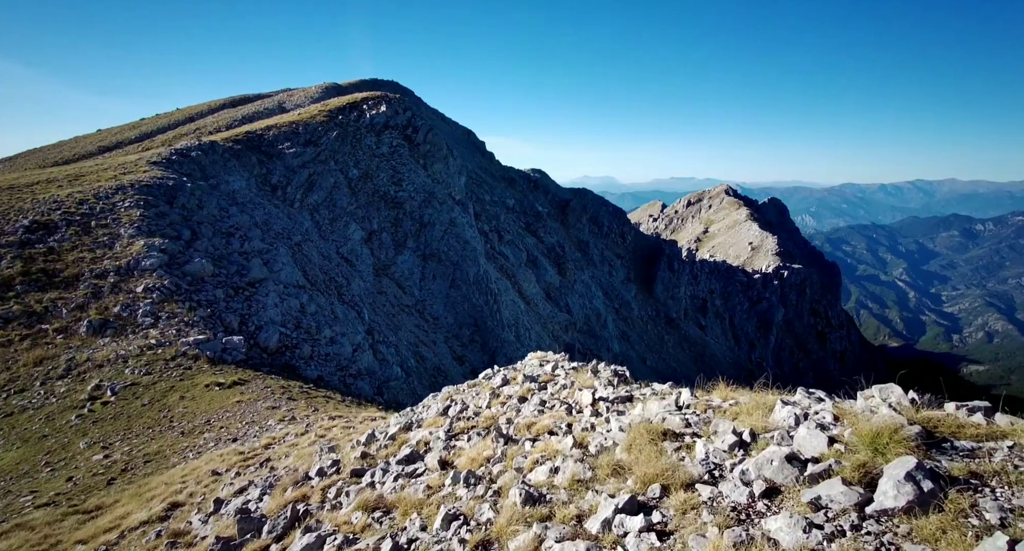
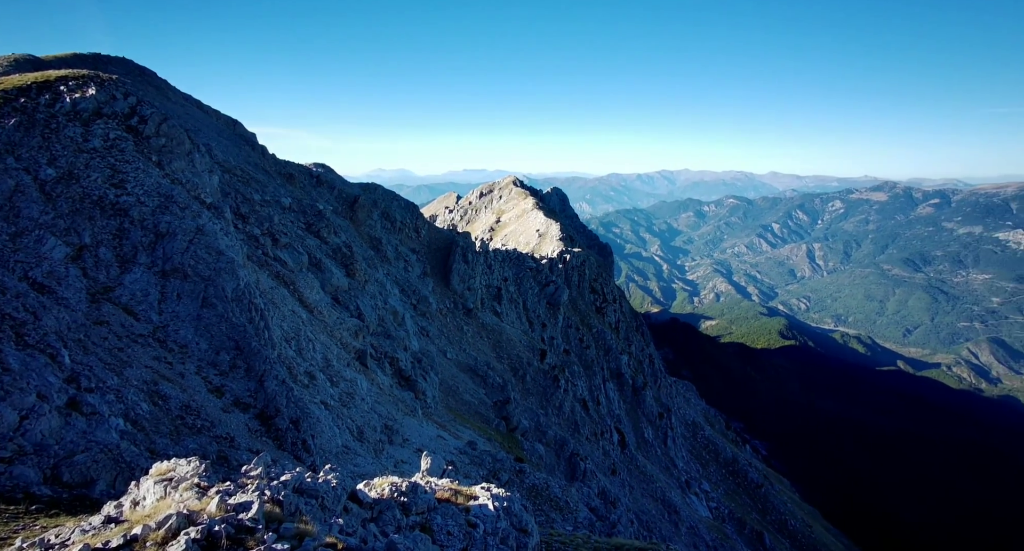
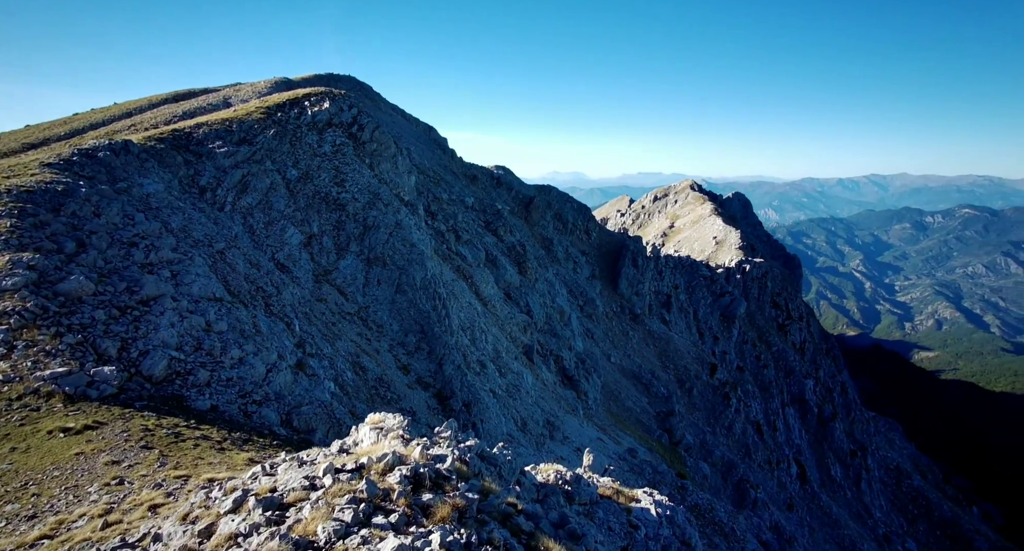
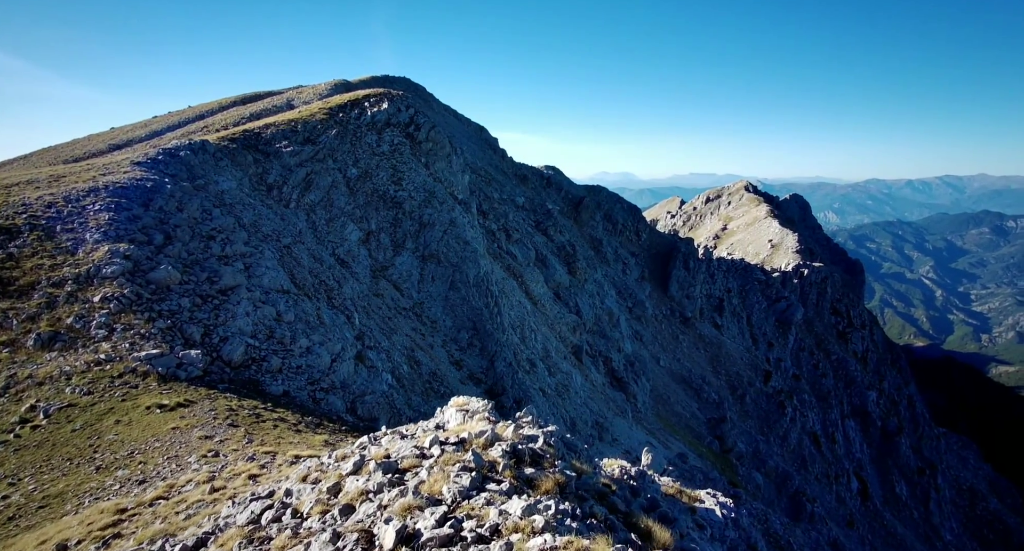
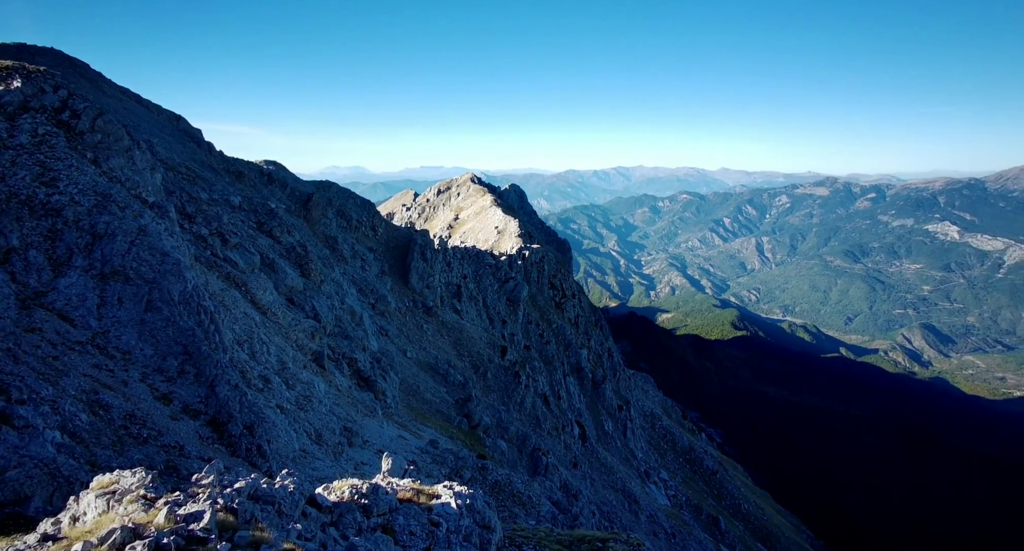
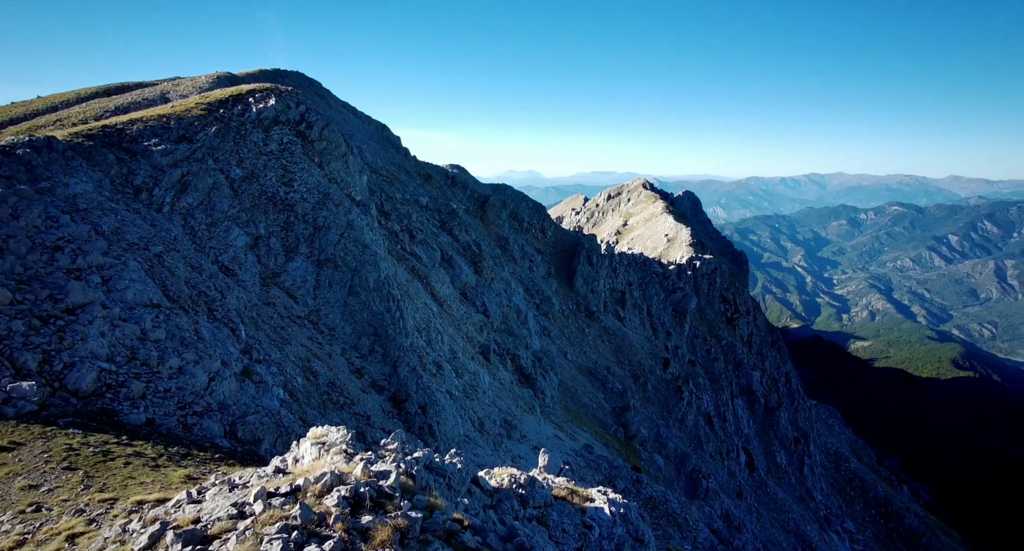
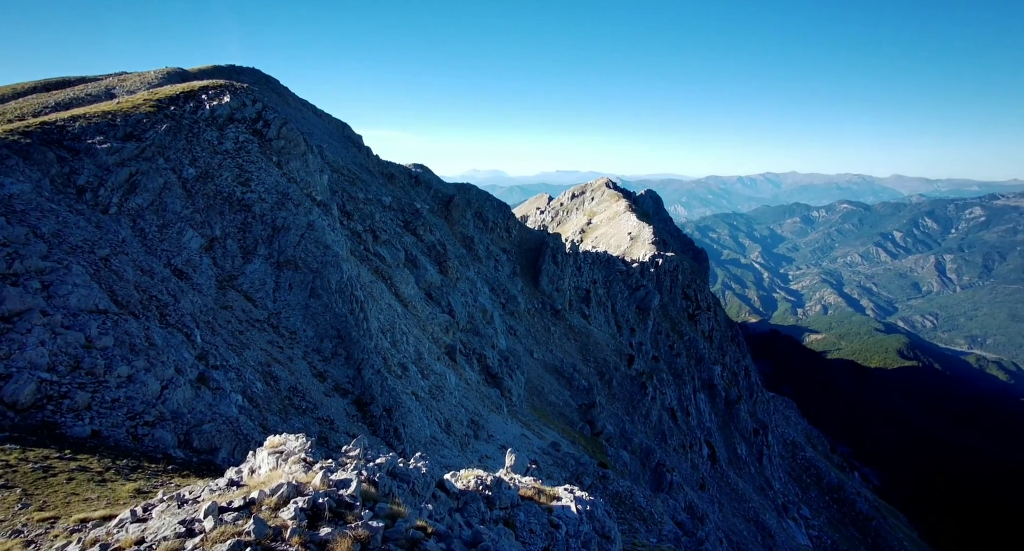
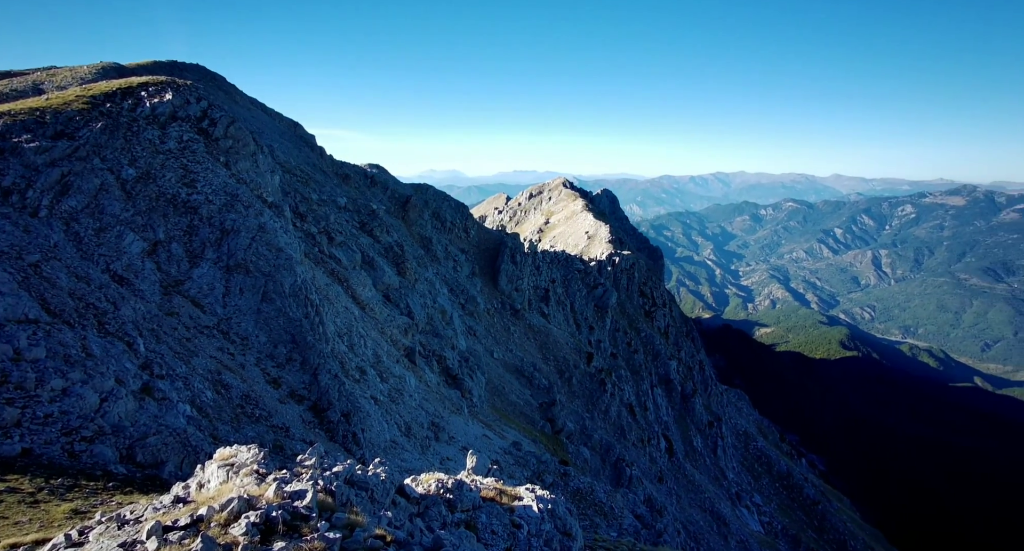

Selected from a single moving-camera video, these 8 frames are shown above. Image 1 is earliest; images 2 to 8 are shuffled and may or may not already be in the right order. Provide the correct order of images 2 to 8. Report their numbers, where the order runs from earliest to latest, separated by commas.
4, 3, 6, 7, 8, 2, 5
